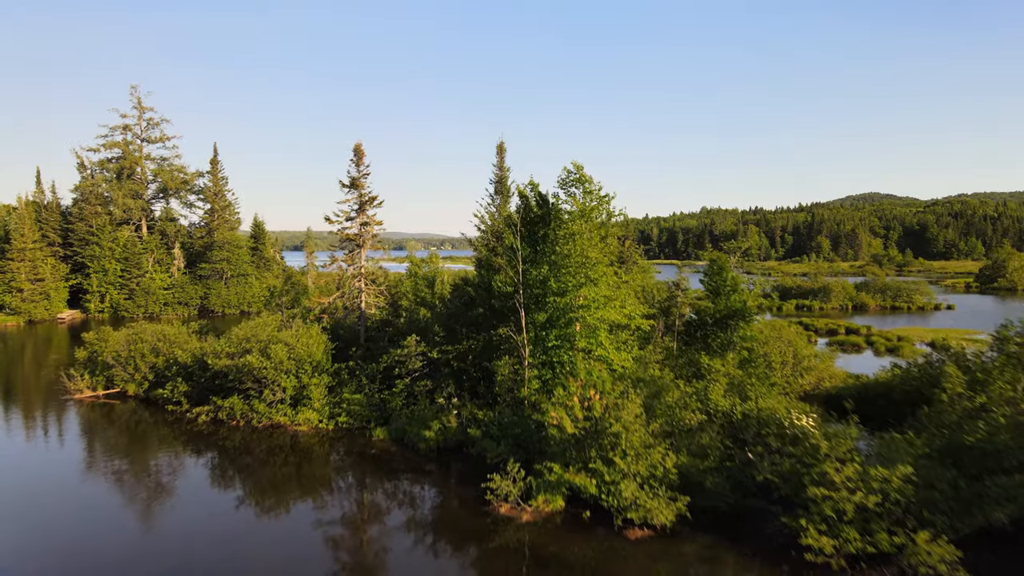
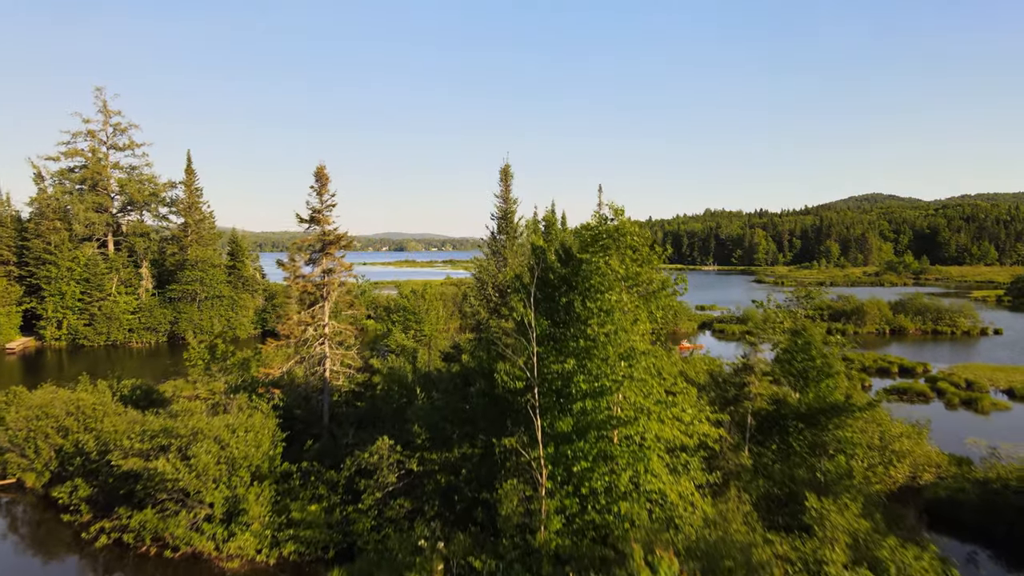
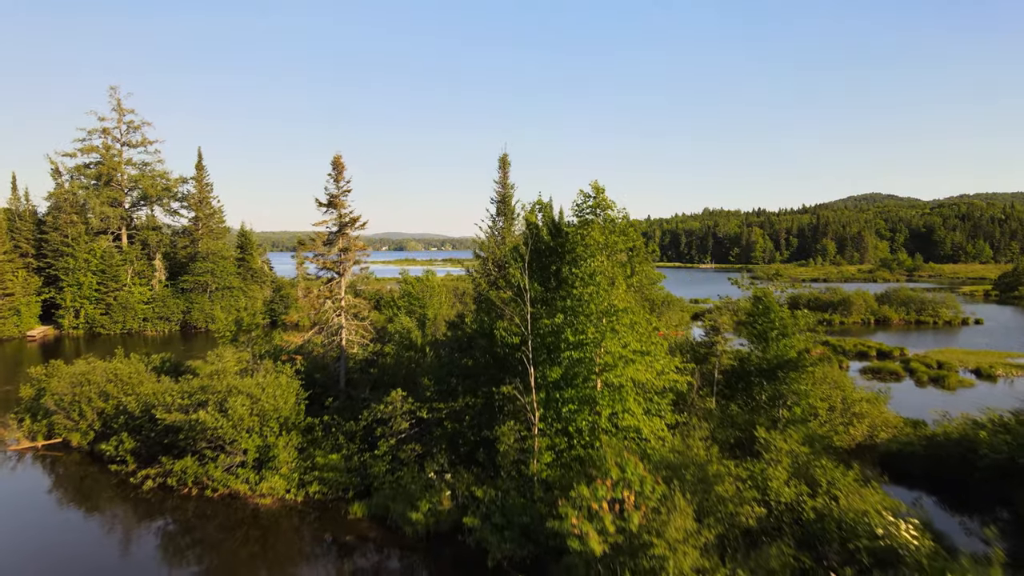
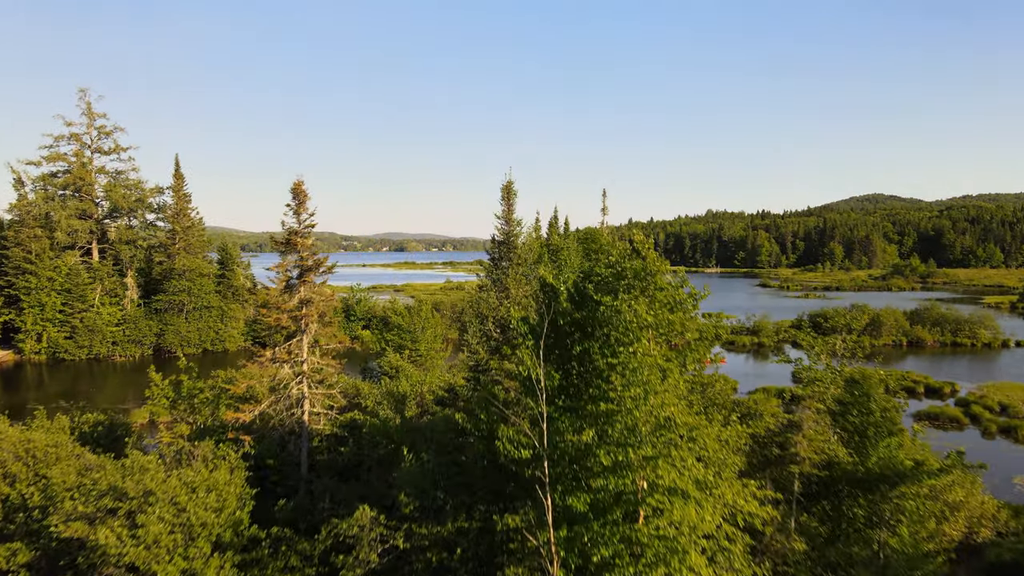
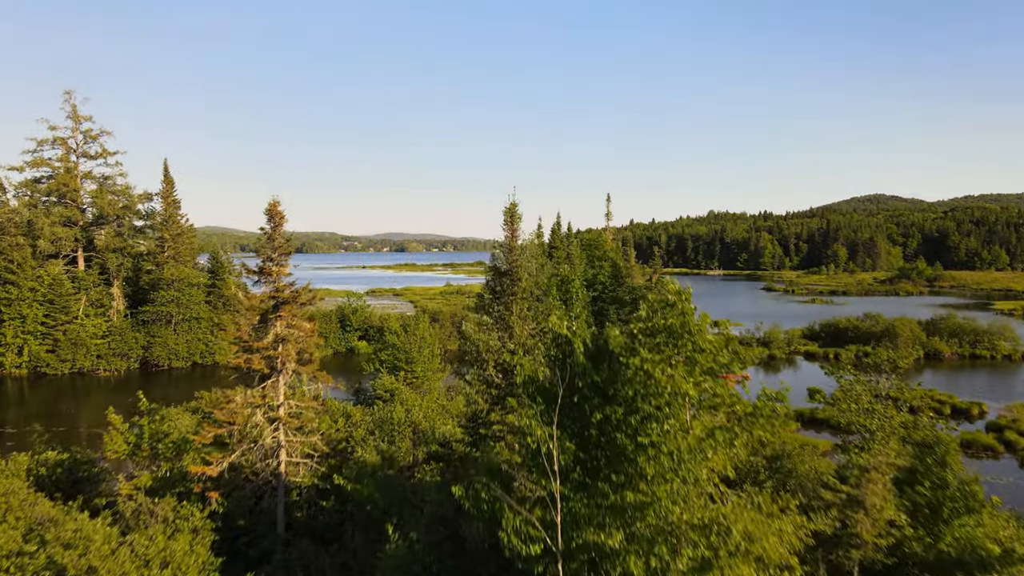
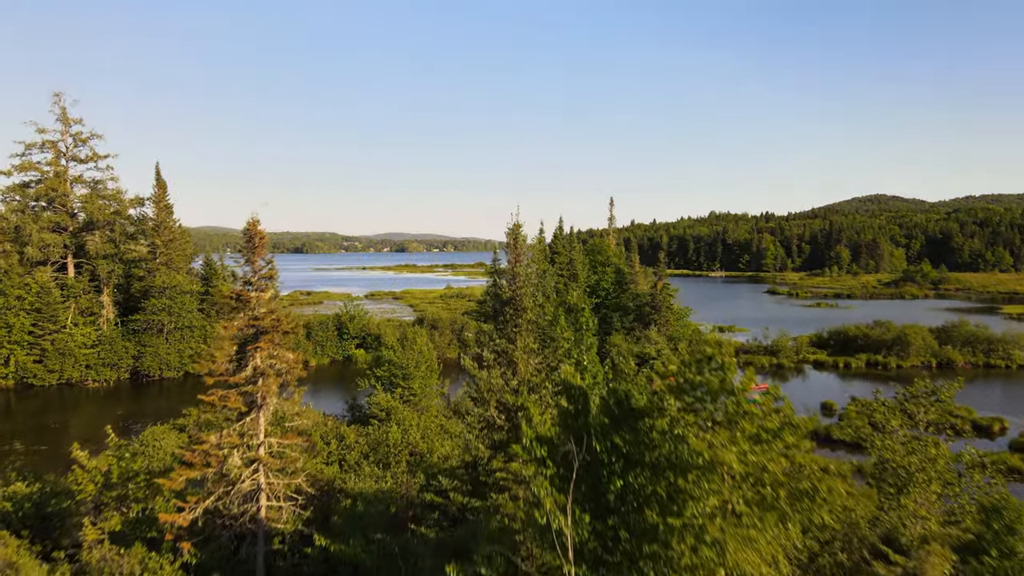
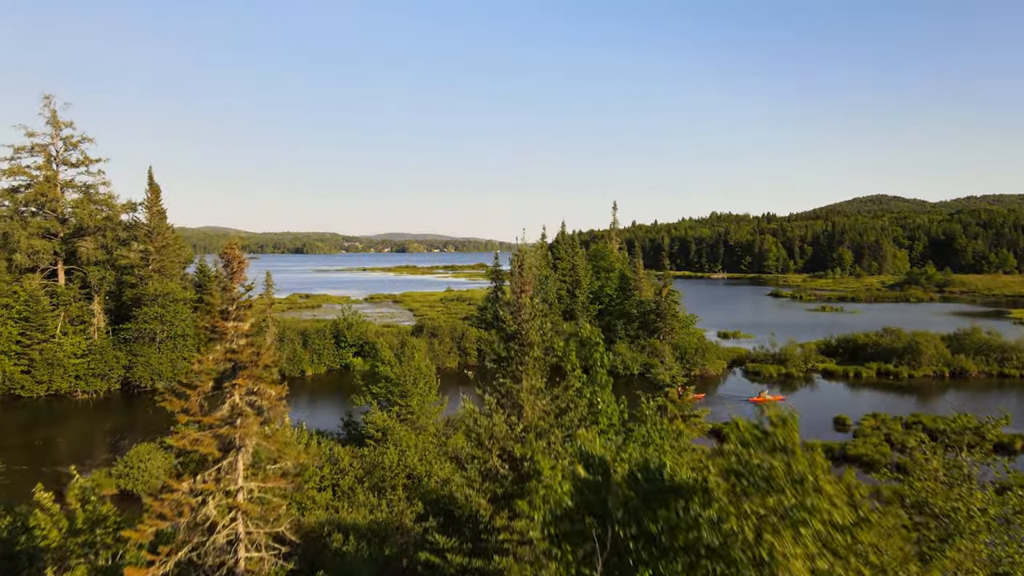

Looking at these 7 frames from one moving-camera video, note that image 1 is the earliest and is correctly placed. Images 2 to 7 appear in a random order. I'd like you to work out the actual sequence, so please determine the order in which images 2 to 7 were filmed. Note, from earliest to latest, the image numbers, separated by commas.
3, 2, 4, 5, 6, 7
